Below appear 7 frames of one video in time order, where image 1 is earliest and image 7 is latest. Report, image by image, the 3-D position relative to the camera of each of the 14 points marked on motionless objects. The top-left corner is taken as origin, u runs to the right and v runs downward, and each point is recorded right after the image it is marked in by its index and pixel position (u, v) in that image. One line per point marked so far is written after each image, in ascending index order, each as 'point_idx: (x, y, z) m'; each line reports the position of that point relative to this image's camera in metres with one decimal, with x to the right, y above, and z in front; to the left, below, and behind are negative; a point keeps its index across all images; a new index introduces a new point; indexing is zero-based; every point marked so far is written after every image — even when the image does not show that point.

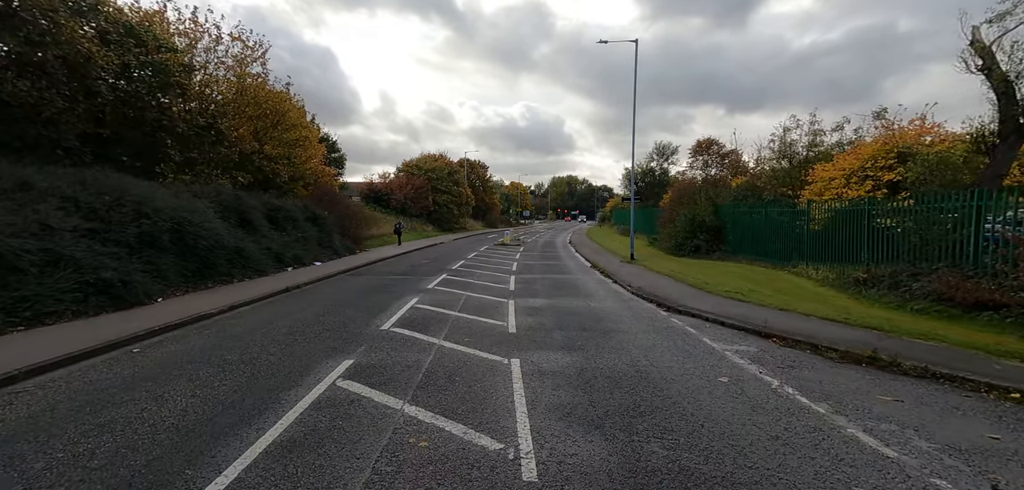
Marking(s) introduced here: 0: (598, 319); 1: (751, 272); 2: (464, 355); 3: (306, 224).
0: (+2.1, -1.8, +9.9) m
1: (+8.1, -0.9, +14.0) m
2: (-0.8, -1.9, +7.2) m
3: (-9.4, +0.9, +18.9) m
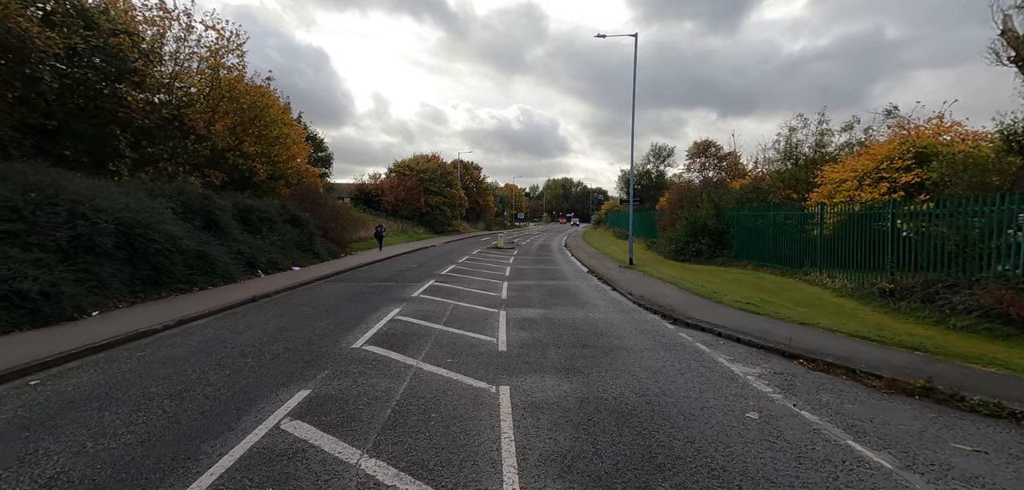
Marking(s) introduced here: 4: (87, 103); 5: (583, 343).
0: (+1.9, -1.9, +8.9) m
1: (+7.8, -1.1, +13.1) m
2: (-1.0, -2.0, +6.2) m
3: (-9.7, +0.8, +17.7) m
4: (-12.4, +4.1, +12.1) m
5: (+1.4, -1.9, +8.2) m
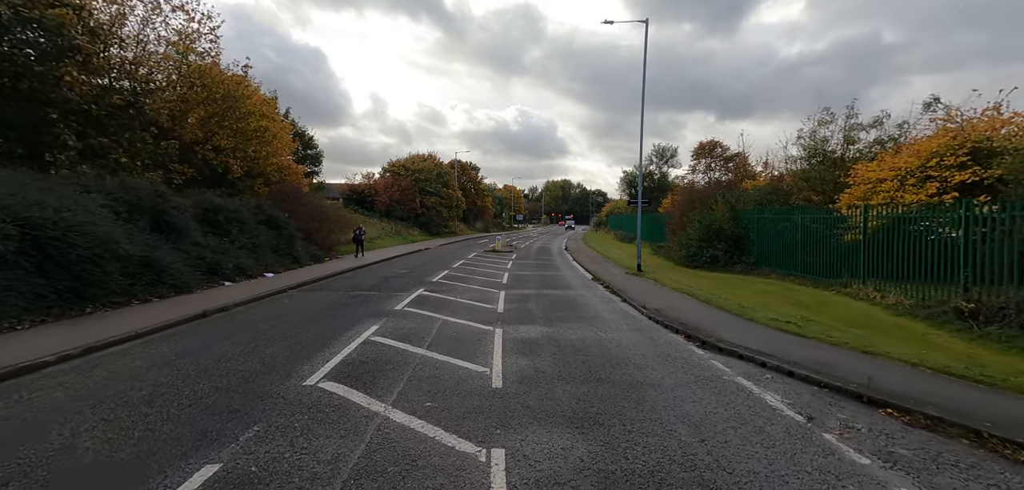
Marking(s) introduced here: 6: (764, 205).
0: (+1.8, -2.1, +7.3) m
1: (+7.7, -1.3, +11.5) m
2: (-1.0, -2.1, +4.6) m
3: (-9.8, +0.7, +16.1) m
4: (-12.4, +4.0, +10.4) m
5: (+1.3, -2.1, +6.6) m
6: (+10.1, +1.6, +16.7) m
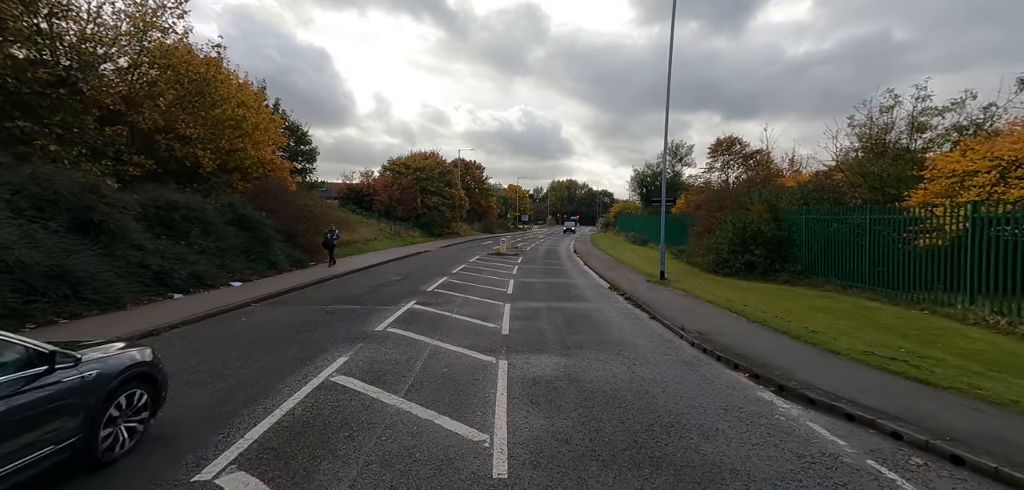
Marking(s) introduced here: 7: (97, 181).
0: (+1.9, -2.2, +5.1) m
1: (+7.9, -1.5, +9.3) m
2: (-0.9, -2.3, +2.4) m
3: (-9.6, +0.5, +14.0) m
4: (-12.2, +3.9, +8.4) m
5: (+1.5, -2.2, +4.4) m
6: (+10.4, +1.4, +14.4) m
7: (-10.3, +1.6, +10.4) m
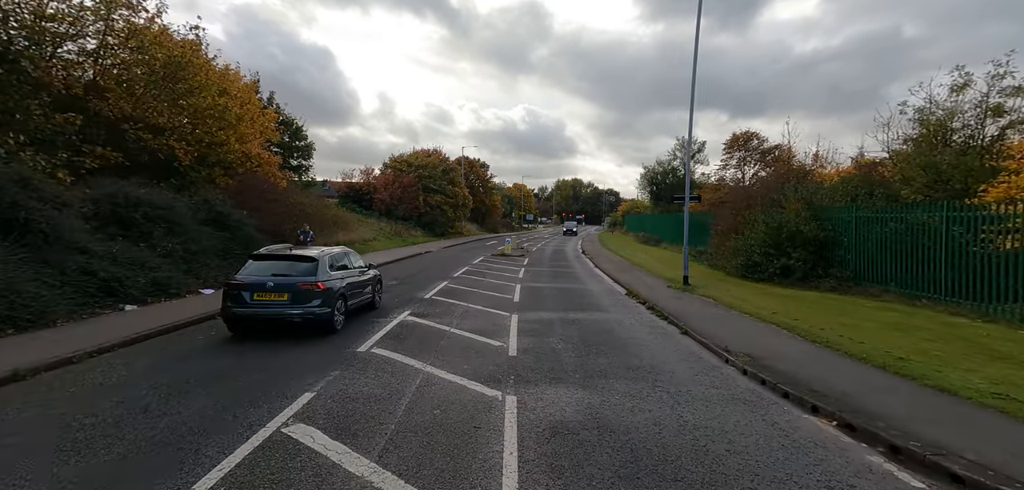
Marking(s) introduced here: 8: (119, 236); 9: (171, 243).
0: (+2.1, -2.3, +3.5) m
1: (+8.1, -1.5, +7.6) m
2: (-0.8, -2.3, +0.8) m
3: (-9.4, +0.5, +12.5) m
4: (-12.1, +3.8, +6.9) m
5: (+1.6, -2.3, +2.8) m
6: (+10.6, +1.3, +12.7) m
7: (-10.2, +1.5, +8.9) m
8: (-9.6, +0.2, +10.2) m
9: (-9.2, +0.1, +11.2) m
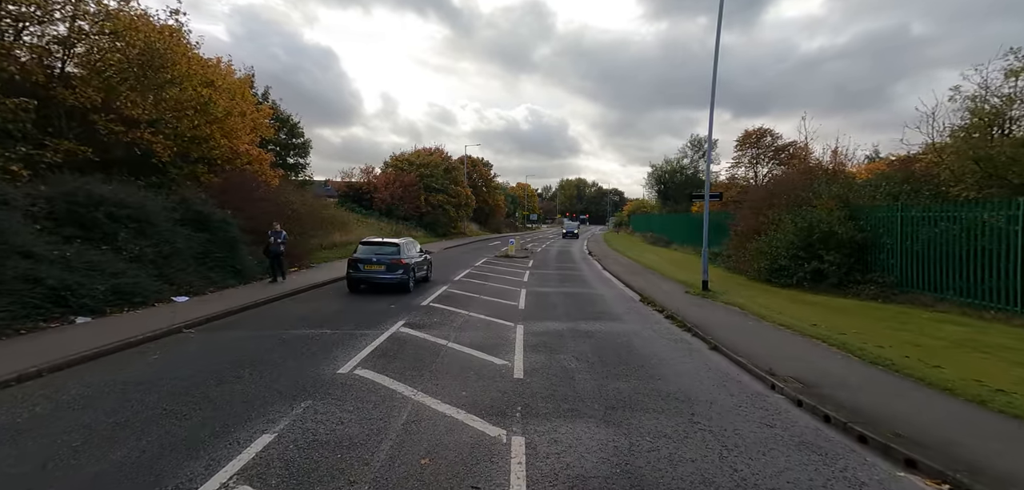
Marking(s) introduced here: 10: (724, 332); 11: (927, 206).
0: (+2.1, -2.3, +2.4) m
1: (+8.2, -1.6, +6.4) m
2: (-0.8, -2.4, -0.3) m
3: (-9.3, +0.4, +11.4) m
4: (-12.0, +3.8, +5.8) m
5: (+1.6, -2.4, +1.7) m
6: (+10.7, +1.3, +11.5) m
7: (-10.1, +1.5, +7.8) m
8: (-9.5, +0.1, +9.1) m
9: (-9.1, 0.0, +10.1) m
10: (+4.7, -1.9, +9.2) m
11: (+10.3, +1.0, +10.3) m
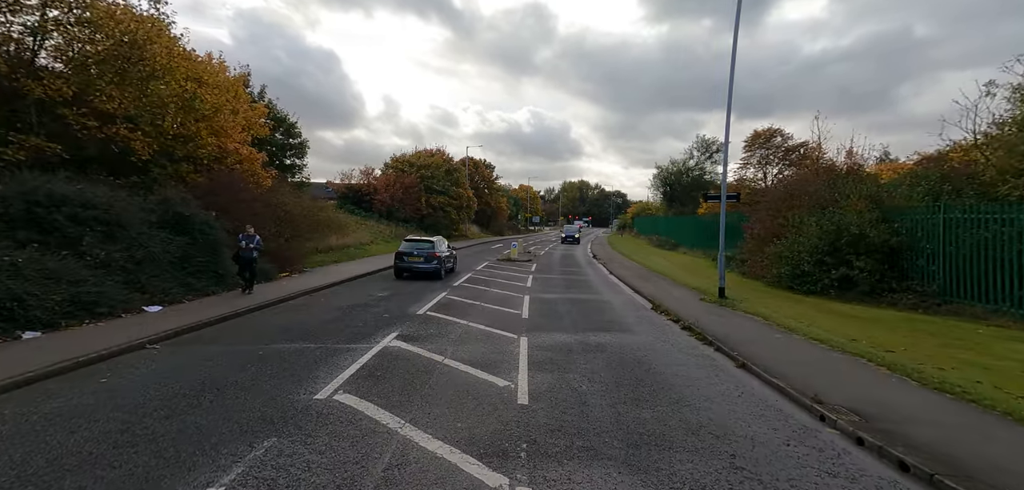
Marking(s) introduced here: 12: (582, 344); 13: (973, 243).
0: (+2.2, -2.4, +1.4) m
1: (+8.2, -1.7, +5.4) m
2: (-0.8, -2.5, -1.3) m
3: (-9.2, +0.3, +10.6) m
4: (-11.9, +3.7, +5.0) m
5: (+1.7, -2.4, +0.7) m
6: (+10.8, +1.1, +10.6) m
7: (-10.0, +1.4, +7.0) m
8: (-9.4, 0.0, +8.2) m
9: (-9.0, -0.1, +9.3) m
10: (+4.8, -2.0, +8.3) m
11: (+10.3, +0.9, +9.3) m
12: (+1.6, -2.2, +9.3) m
13: (+10.2, 0.0, +9.2) m
